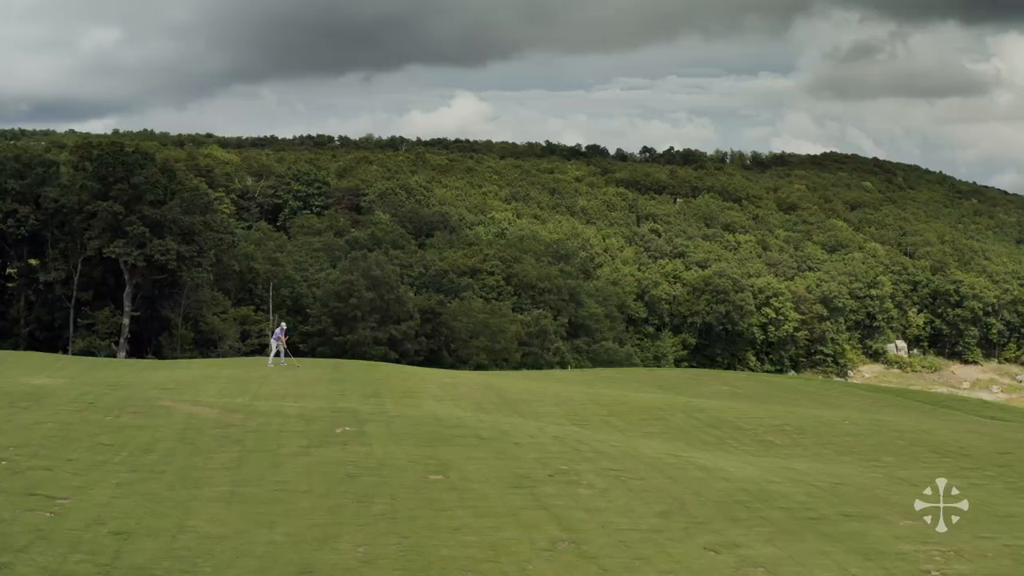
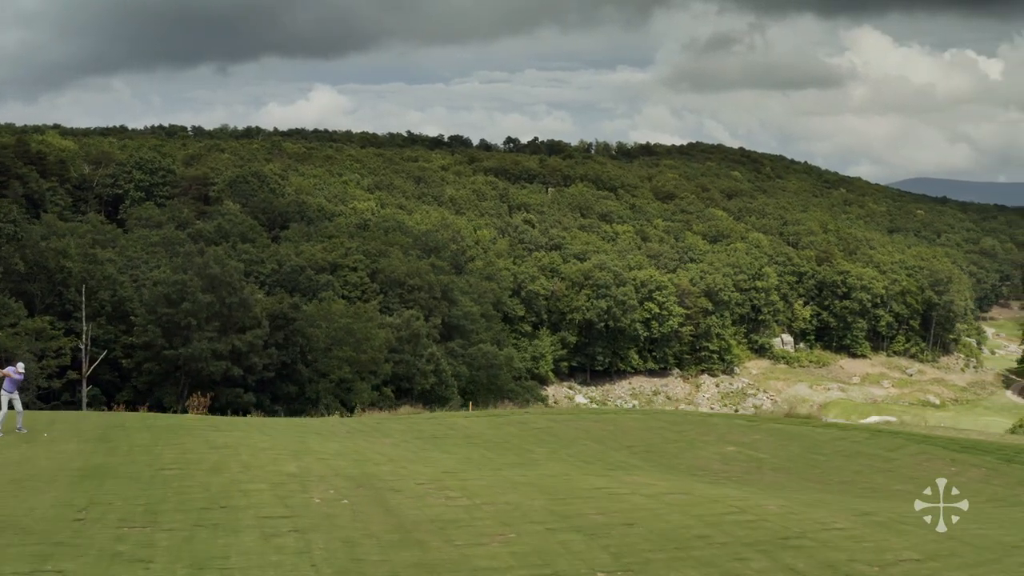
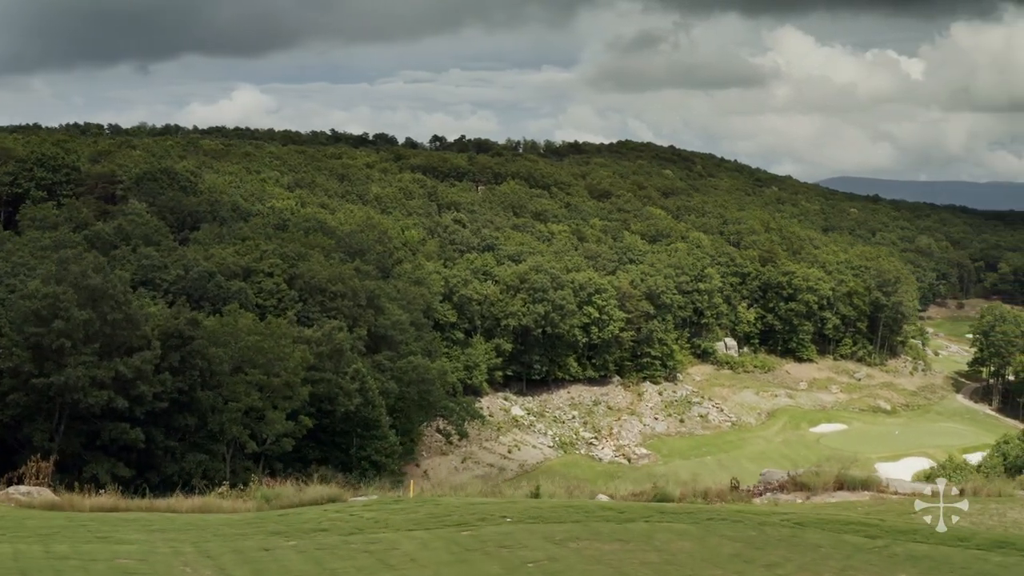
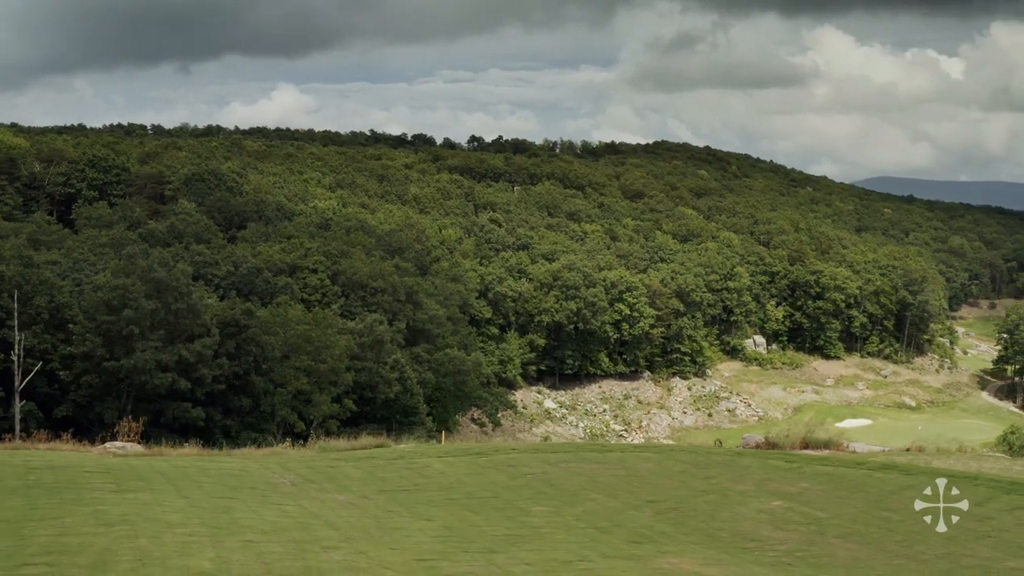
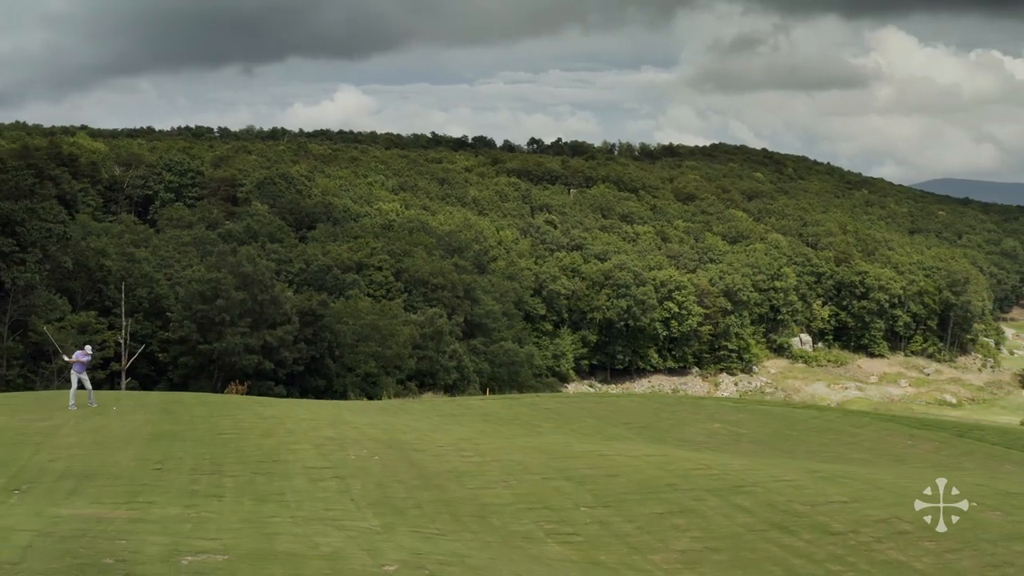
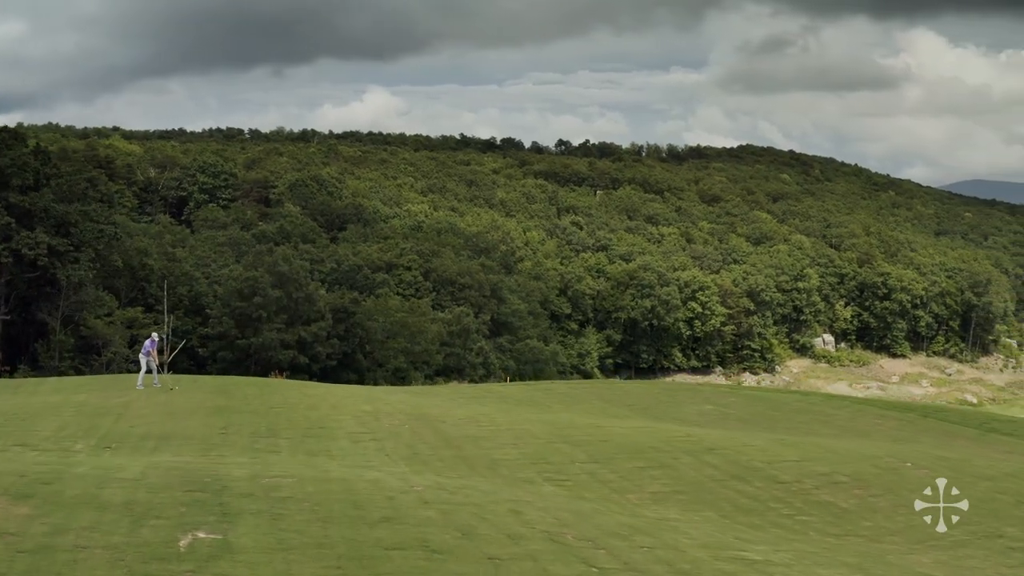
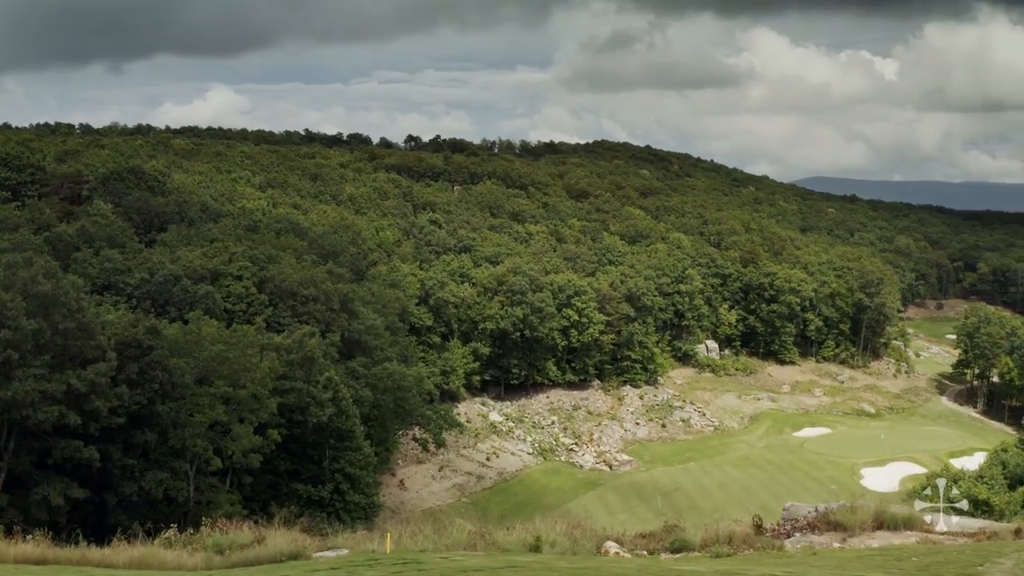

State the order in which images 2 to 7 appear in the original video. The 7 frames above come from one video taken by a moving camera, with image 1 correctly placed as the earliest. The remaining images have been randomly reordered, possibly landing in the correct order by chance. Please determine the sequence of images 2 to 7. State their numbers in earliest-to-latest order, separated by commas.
6, 5, 2, 4, 3, 7
